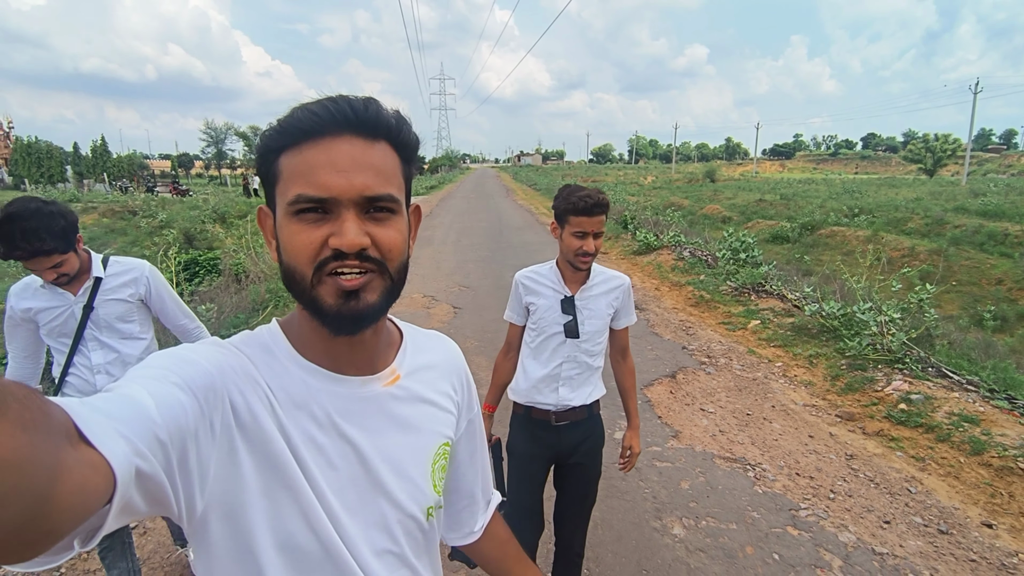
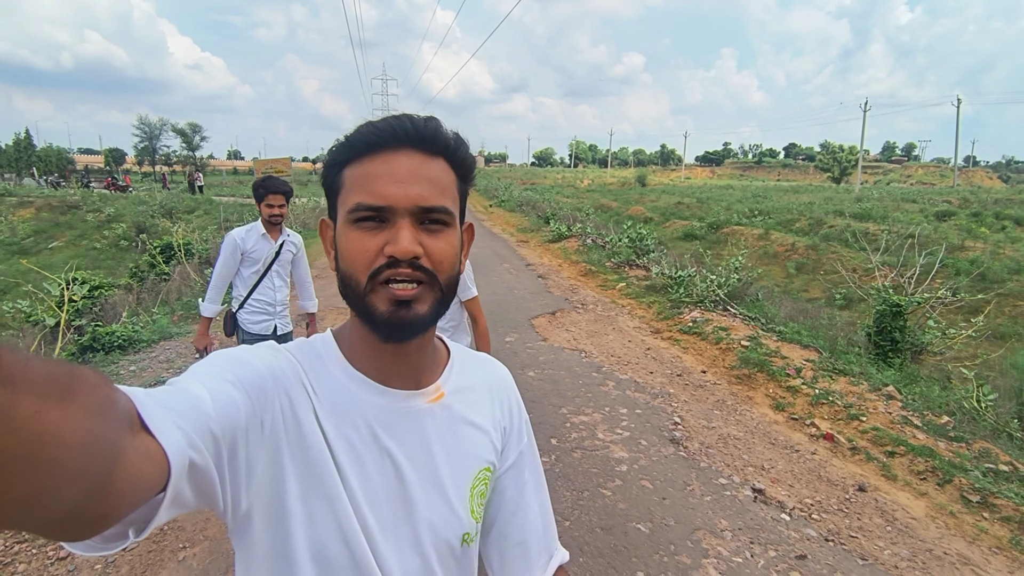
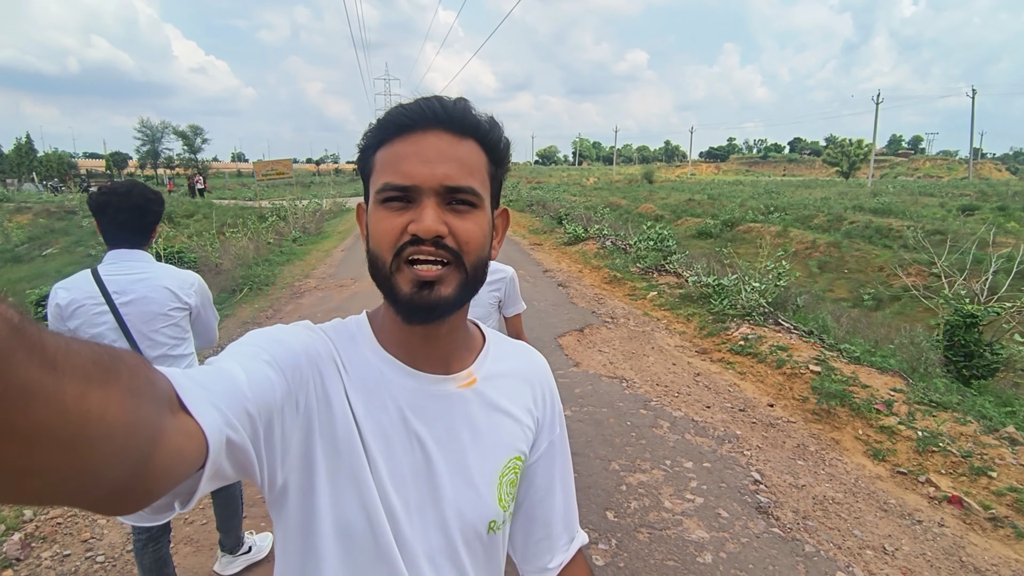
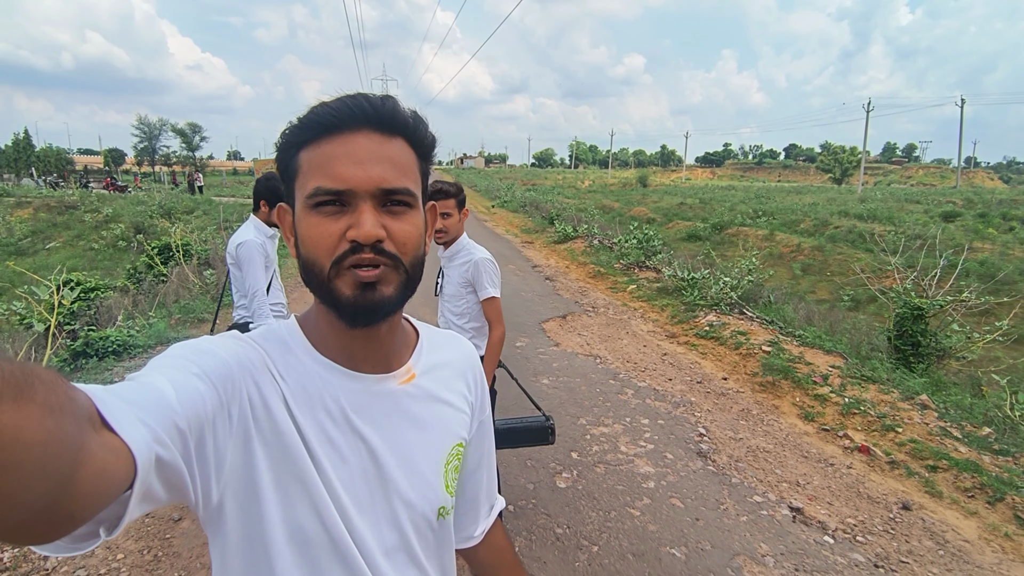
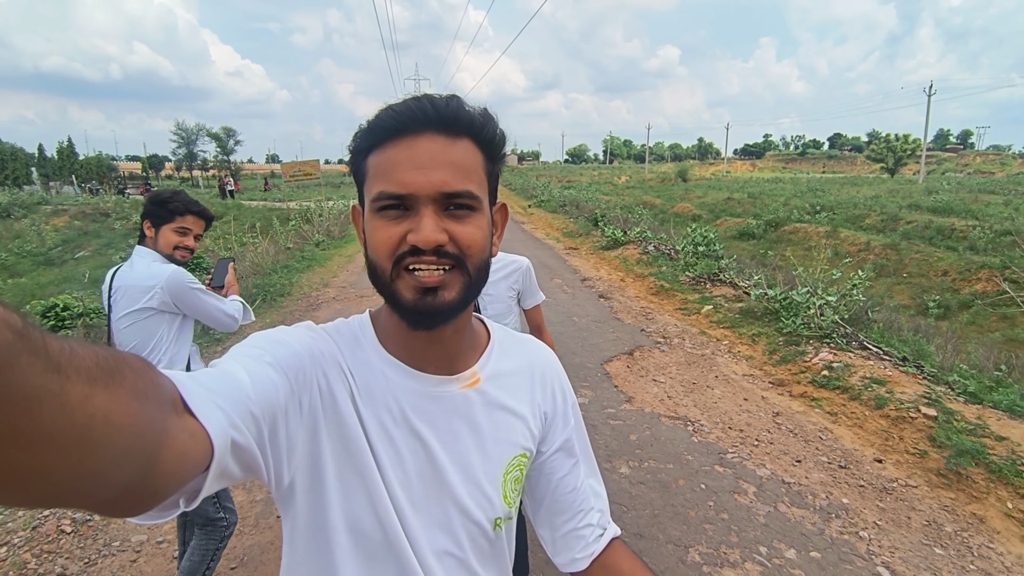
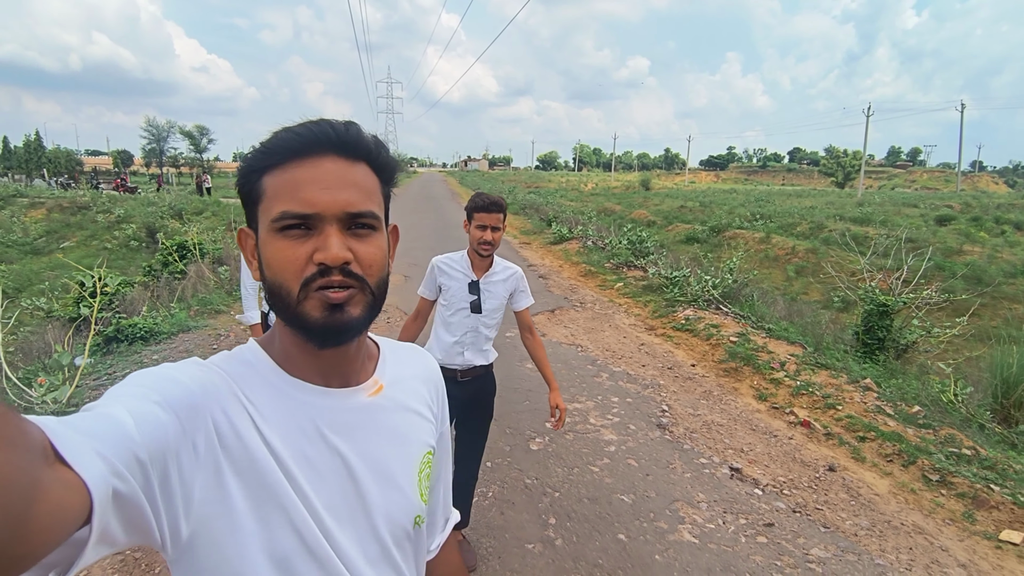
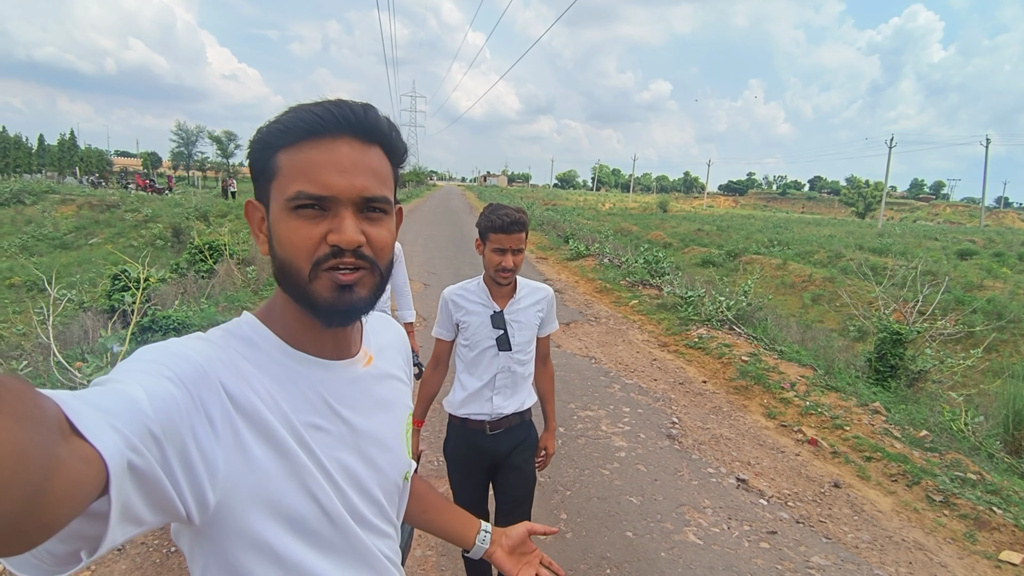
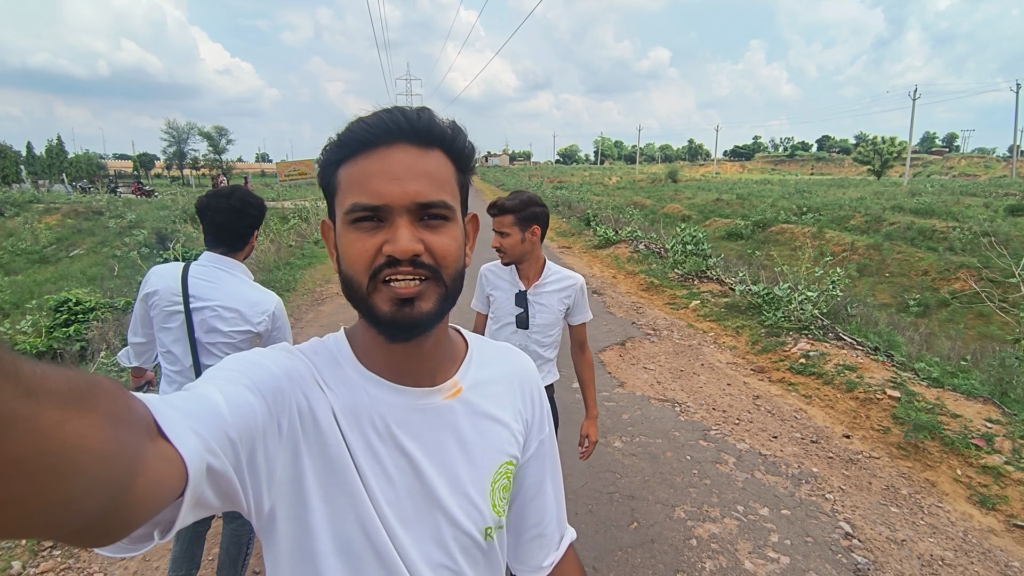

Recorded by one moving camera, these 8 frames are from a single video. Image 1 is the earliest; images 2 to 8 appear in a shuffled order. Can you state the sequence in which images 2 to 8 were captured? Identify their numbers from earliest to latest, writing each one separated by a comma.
5, 8, 3, 4, 2, 6, 7
